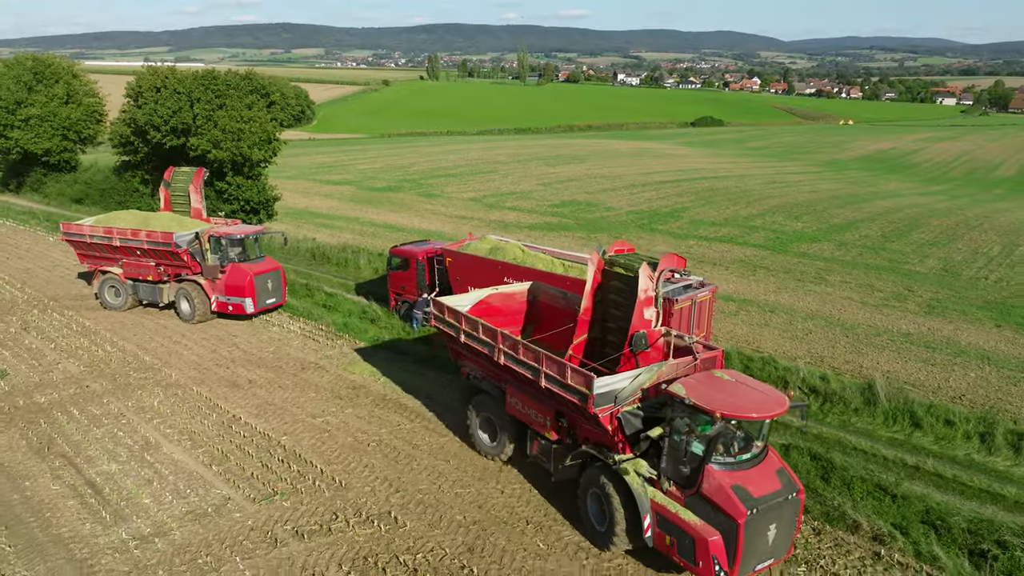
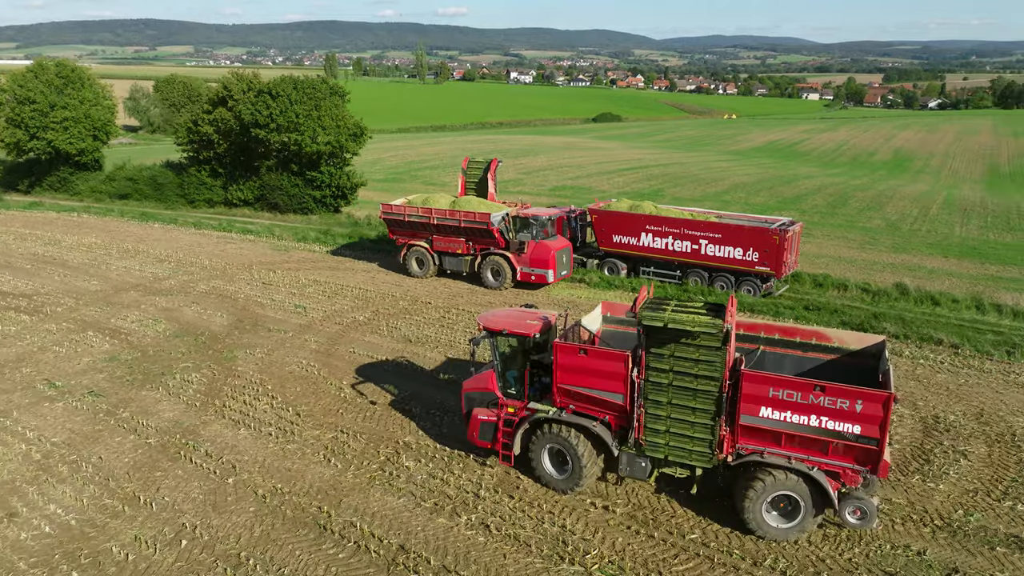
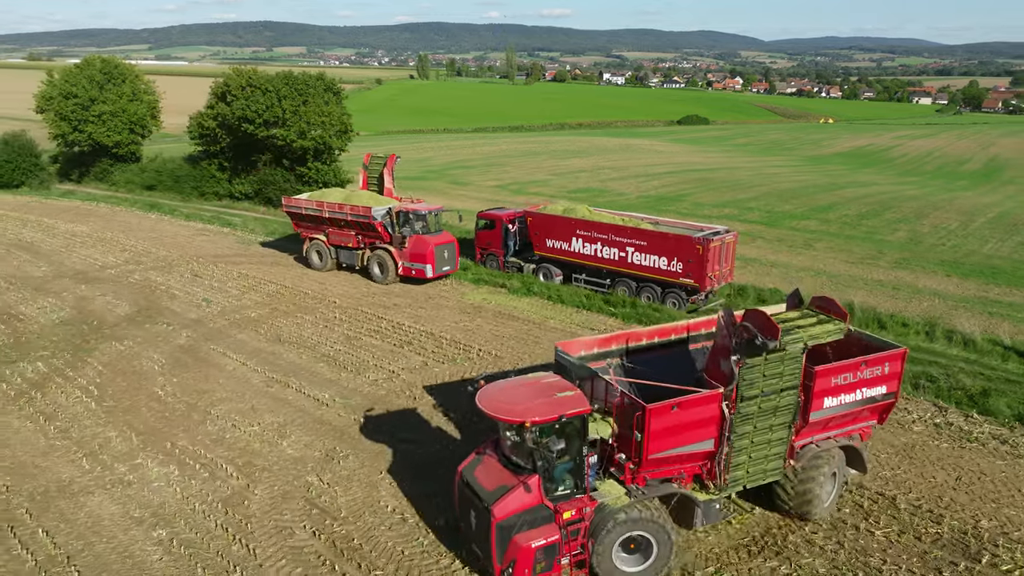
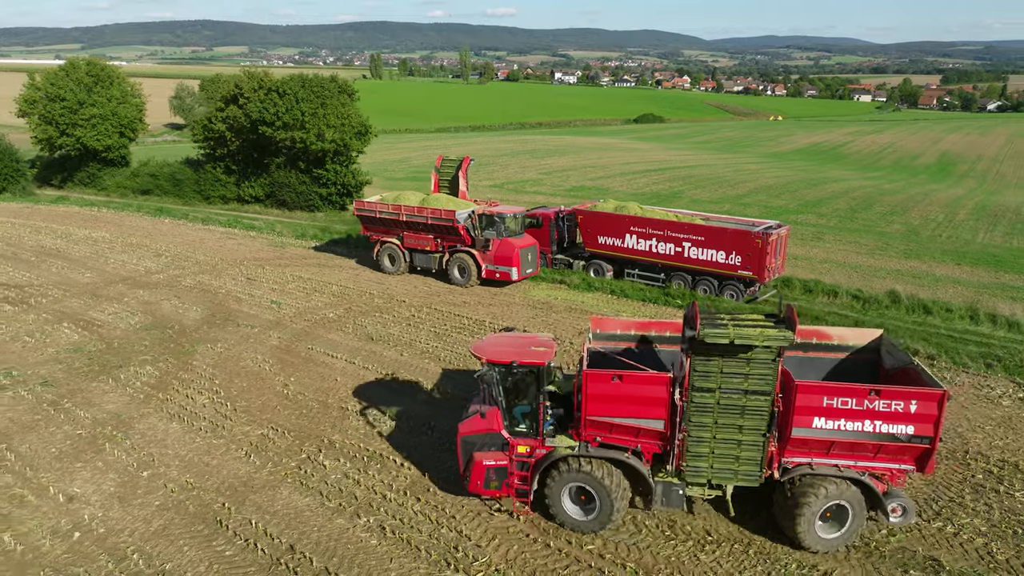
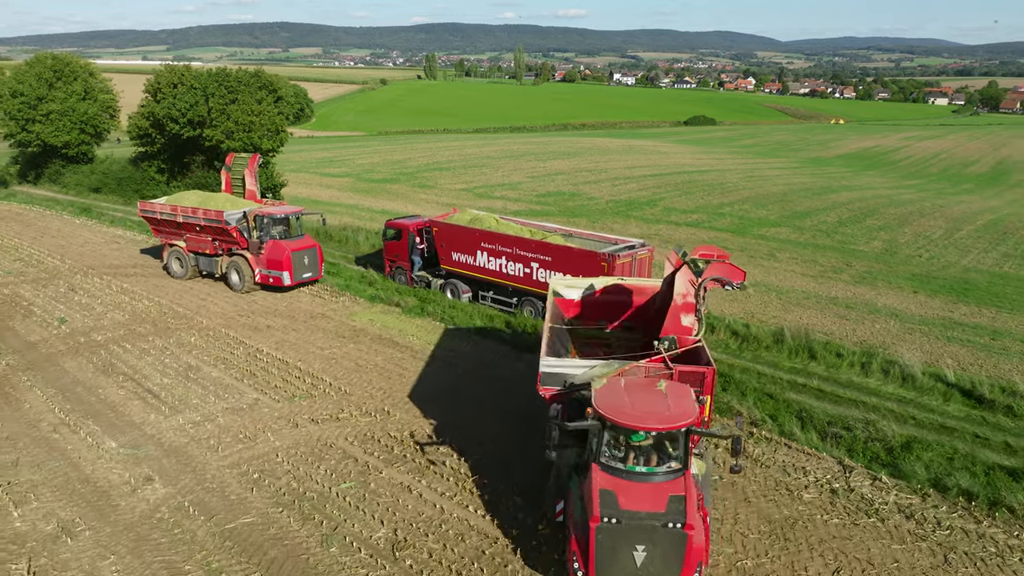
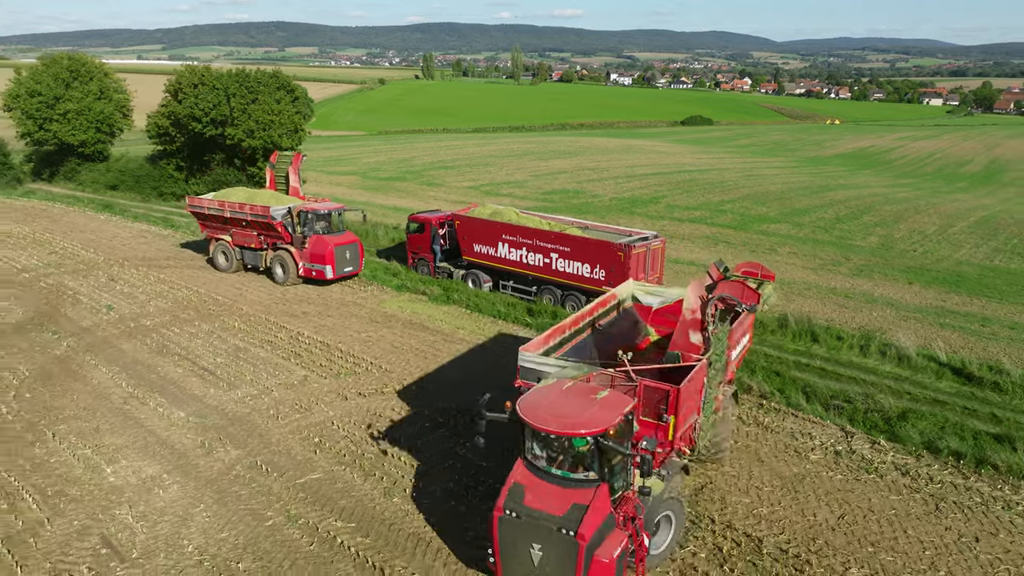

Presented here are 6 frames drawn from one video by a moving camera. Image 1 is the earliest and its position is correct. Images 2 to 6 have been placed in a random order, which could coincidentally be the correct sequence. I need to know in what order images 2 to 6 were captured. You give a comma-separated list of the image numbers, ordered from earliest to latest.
5, 6, 3, 4, 2
